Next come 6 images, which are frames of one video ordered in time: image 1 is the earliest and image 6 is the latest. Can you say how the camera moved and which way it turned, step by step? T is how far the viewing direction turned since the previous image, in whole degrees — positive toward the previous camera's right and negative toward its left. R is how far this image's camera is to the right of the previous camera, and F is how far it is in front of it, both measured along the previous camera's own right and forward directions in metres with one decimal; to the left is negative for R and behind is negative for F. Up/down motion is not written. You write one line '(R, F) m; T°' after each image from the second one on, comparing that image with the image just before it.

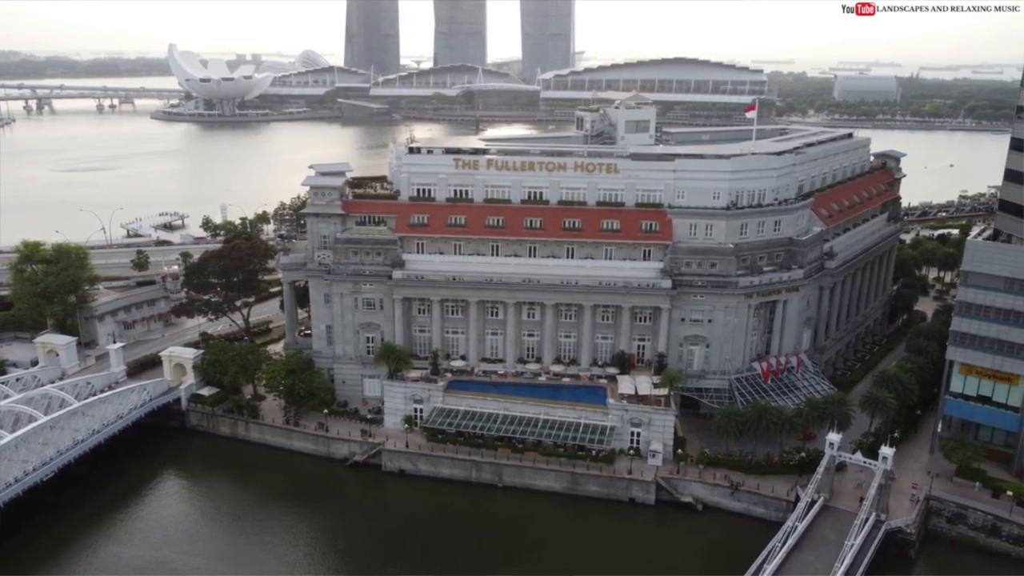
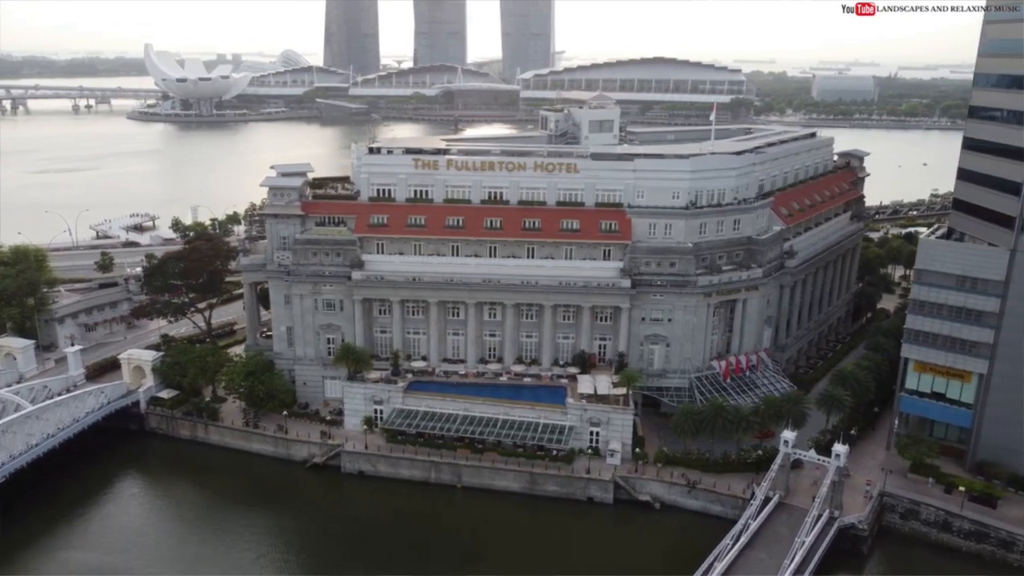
(+2.1, 0.0) m; +1°
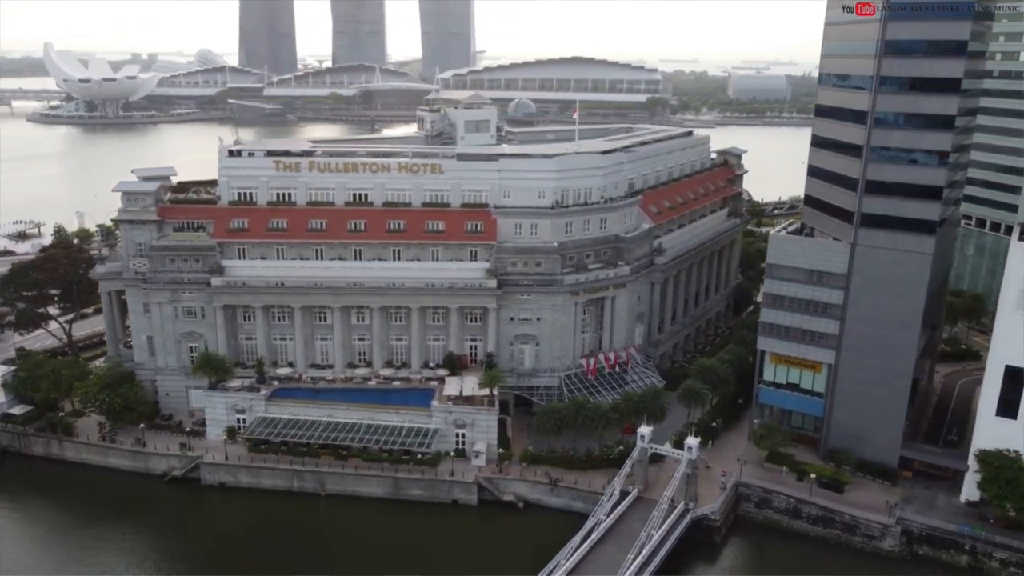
(+5.8, +0.1) m; +4°
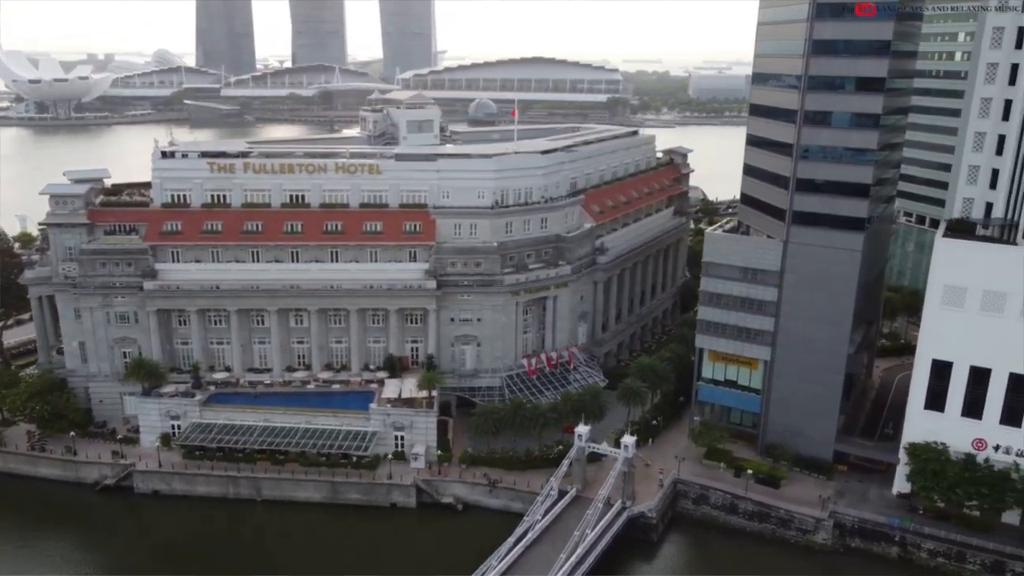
(+2.4, +0.2) m; +2°
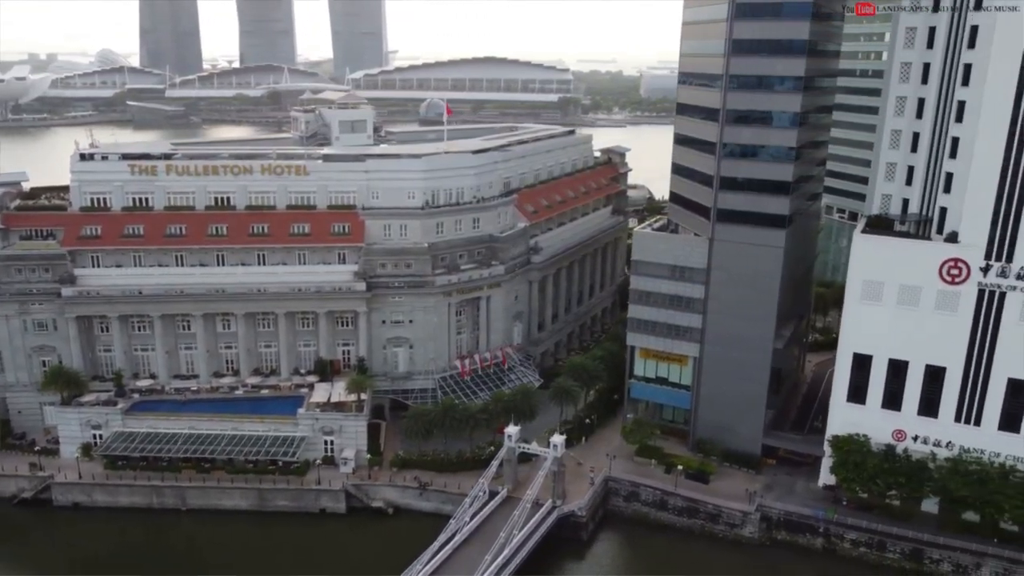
(+2.3, +0.2) m; +3°
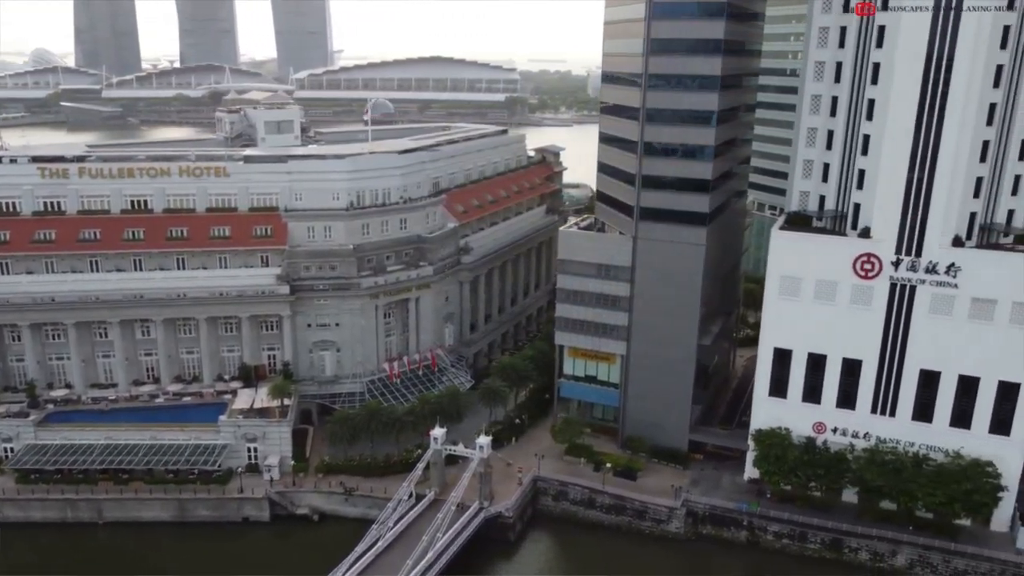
(+2.2, +0.2) m; +3°
